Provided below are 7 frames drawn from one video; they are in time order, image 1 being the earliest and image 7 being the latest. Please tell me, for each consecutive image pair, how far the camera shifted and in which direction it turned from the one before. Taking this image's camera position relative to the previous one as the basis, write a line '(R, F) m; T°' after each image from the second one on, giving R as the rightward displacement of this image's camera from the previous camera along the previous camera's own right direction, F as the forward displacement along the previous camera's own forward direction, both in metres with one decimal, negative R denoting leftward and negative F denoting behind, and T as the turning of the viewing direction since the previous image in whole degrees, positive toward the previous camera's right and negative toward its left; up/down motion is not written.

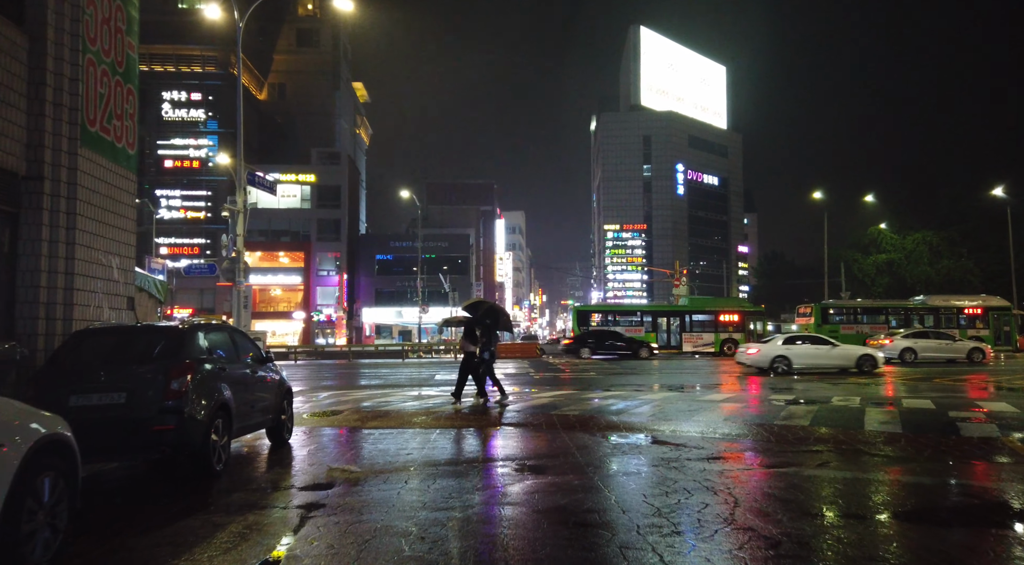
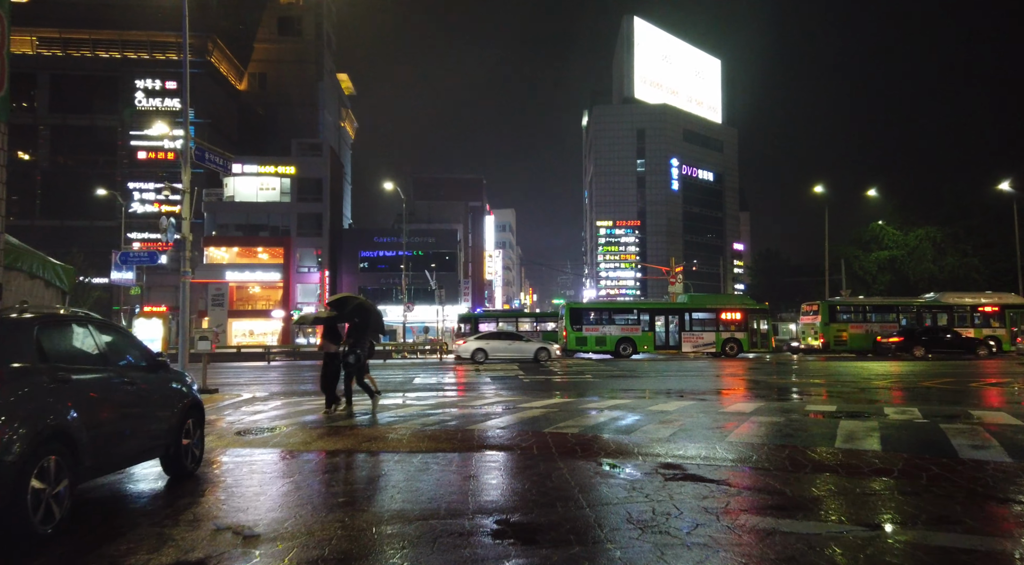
(+0.1, +2.4) m; +1°
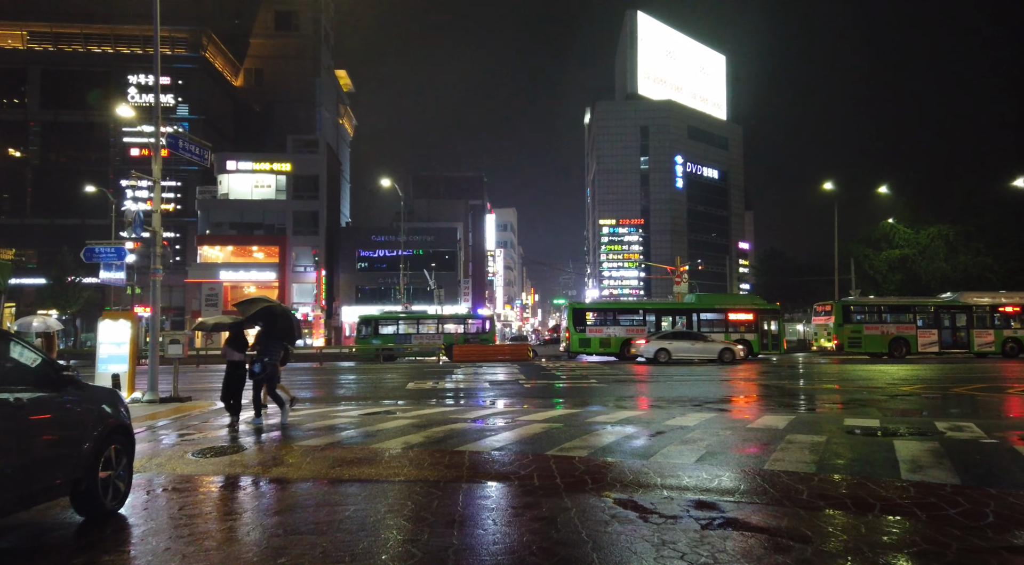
(0.0, +1.4) m; 0°
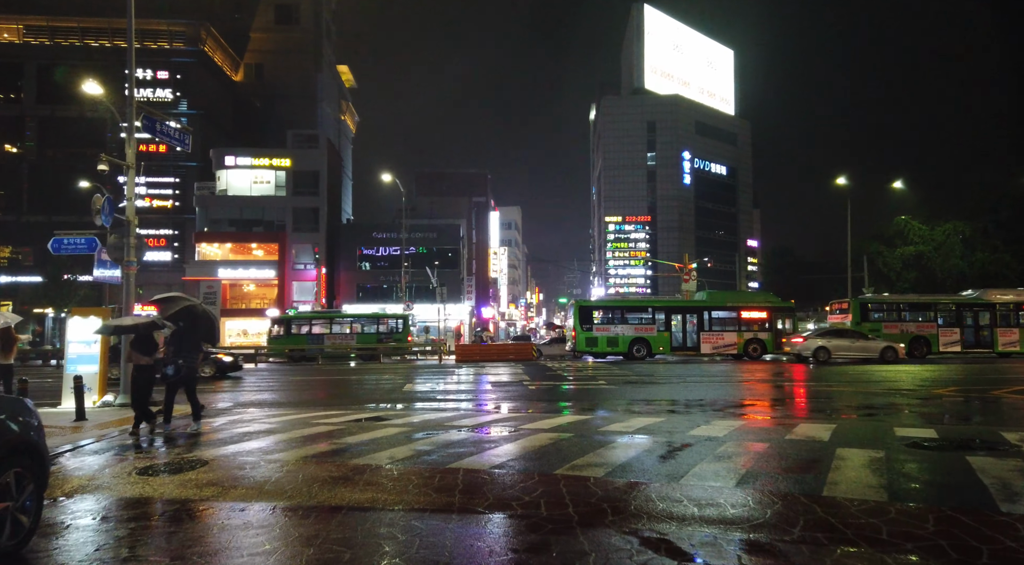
(0.0, +1.3) m; 0°
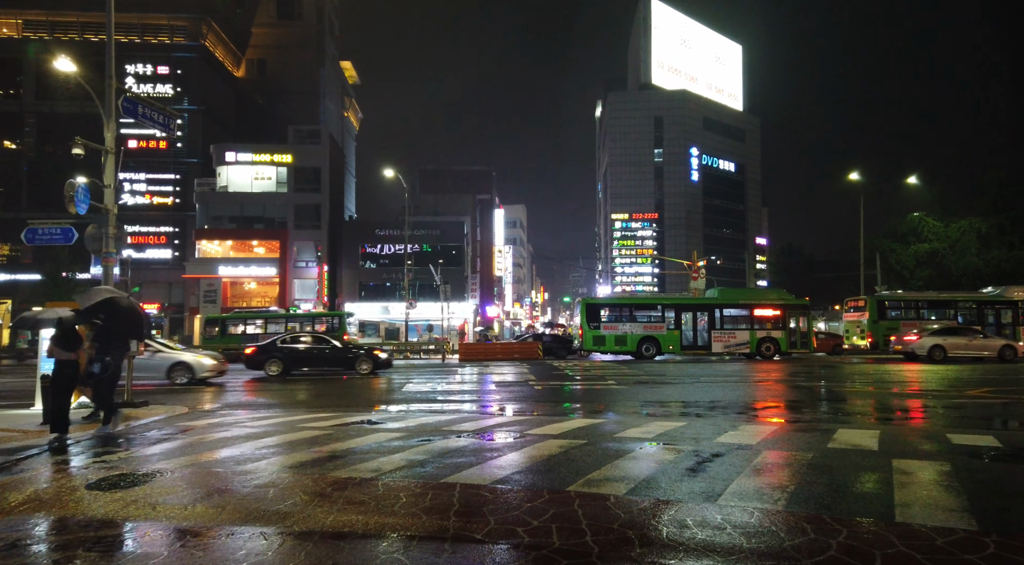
(0.0, +1.0) m; 0°
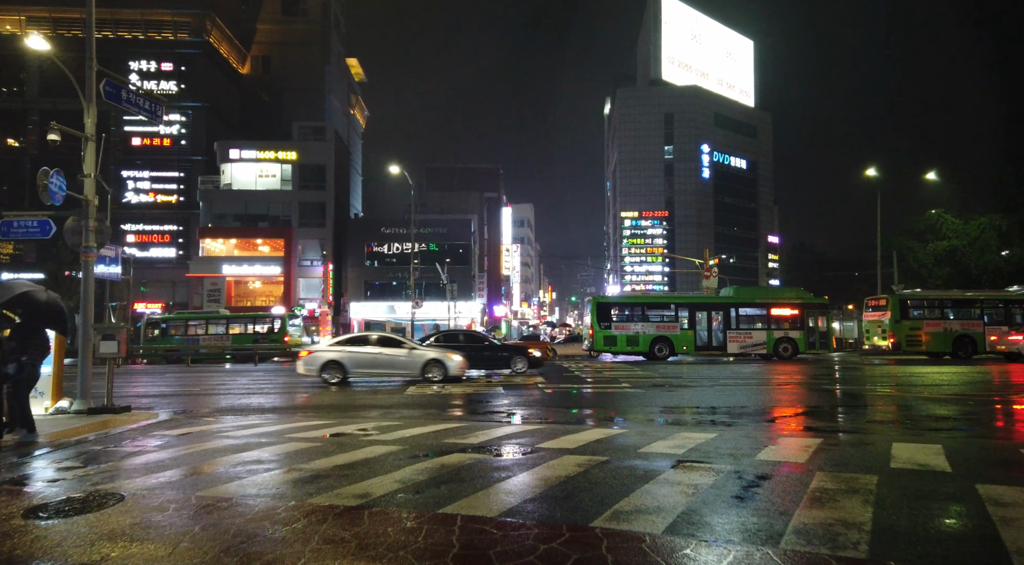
(0.0, +1.0) m; -1°
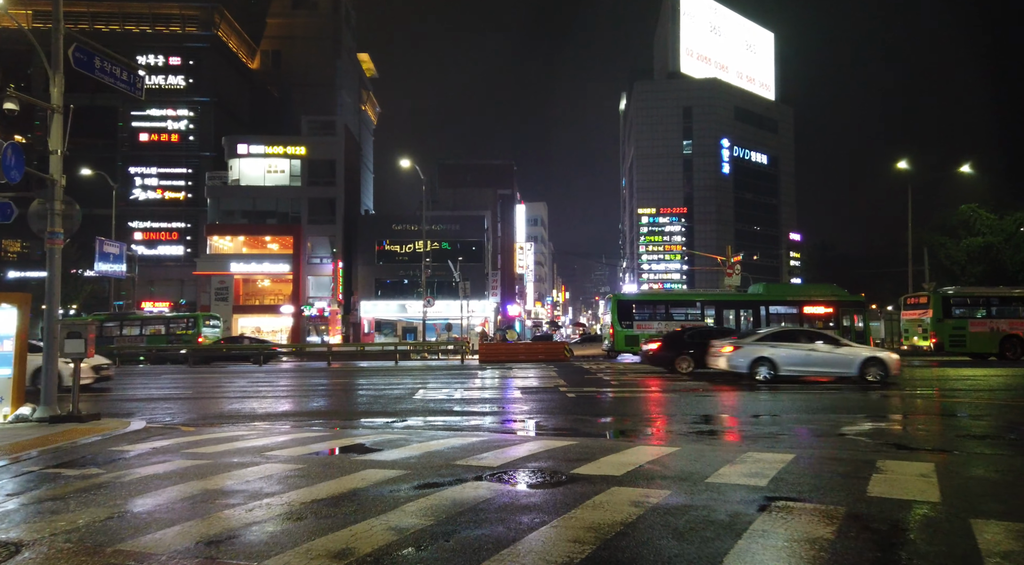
(-0.1, +1.6) m; -1°
